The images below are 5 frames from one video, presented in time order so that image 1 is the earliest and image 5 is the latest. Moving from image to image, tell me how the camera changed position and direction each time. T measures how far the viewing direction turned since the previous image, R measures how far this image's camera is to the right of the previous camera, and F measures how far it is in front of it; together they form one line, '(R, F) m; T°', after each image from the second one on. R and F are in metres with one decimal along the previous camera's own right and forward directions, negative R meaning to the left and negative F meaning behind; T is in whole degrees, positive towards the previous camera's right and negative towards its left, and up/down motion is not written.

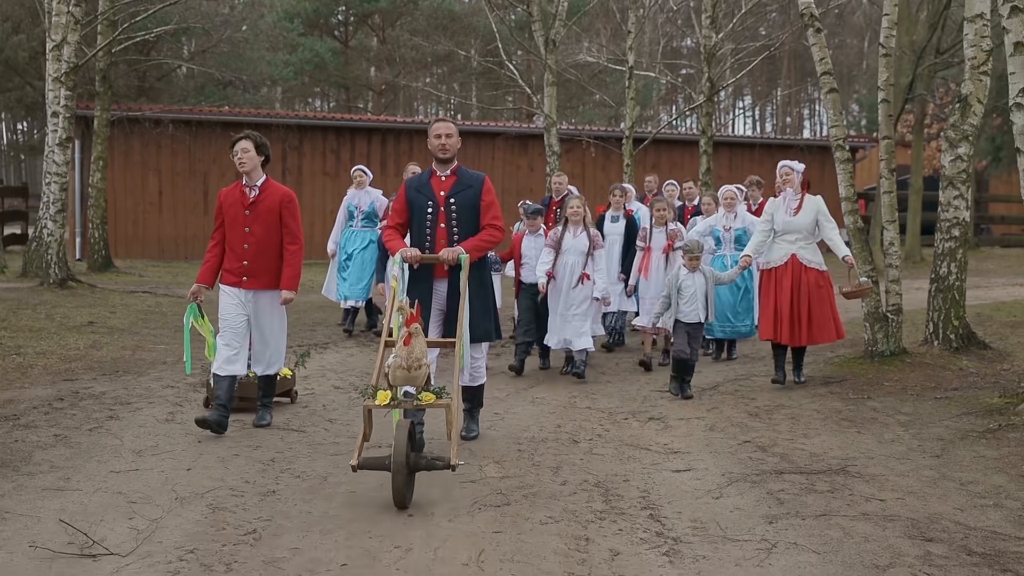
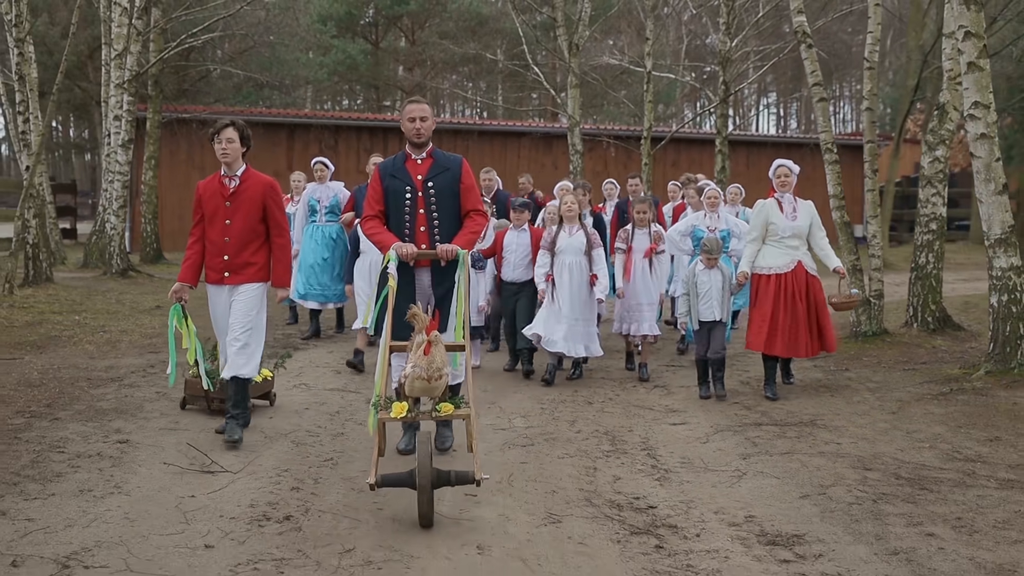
(0.0, -1.1) m; -1°
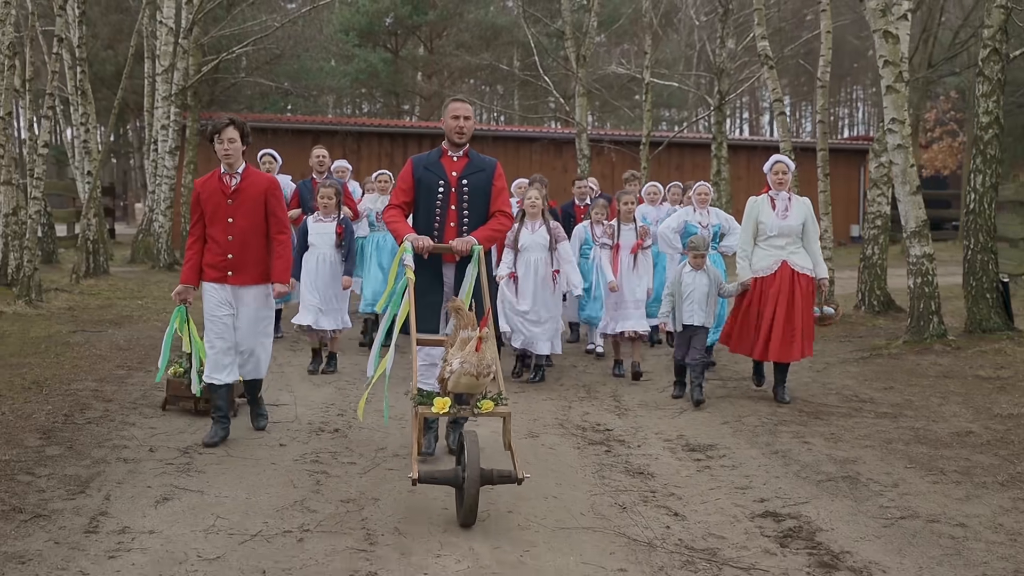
(+0.2, -1.6) m; -1°
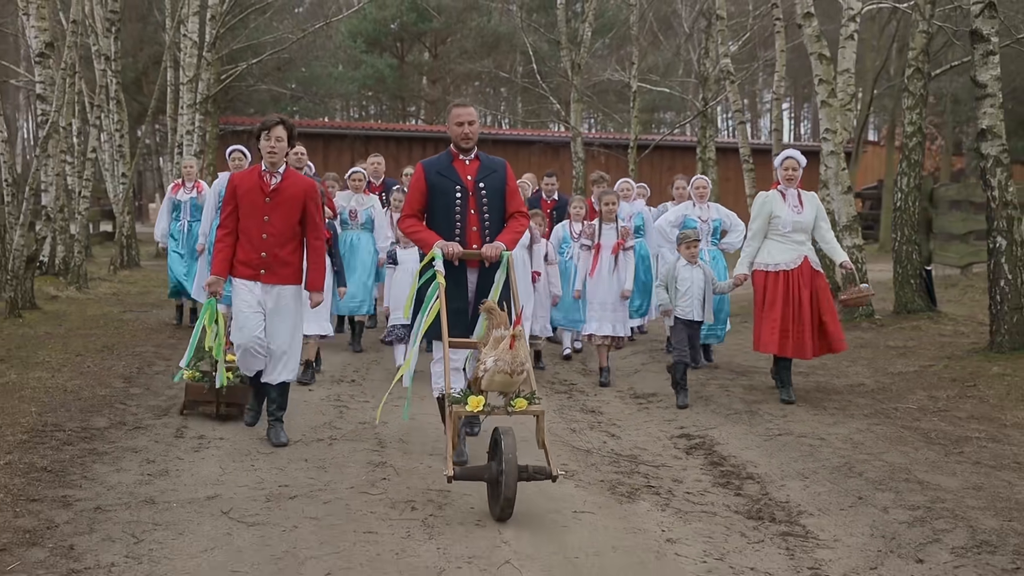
(+0.2, -1.5) m; 0°
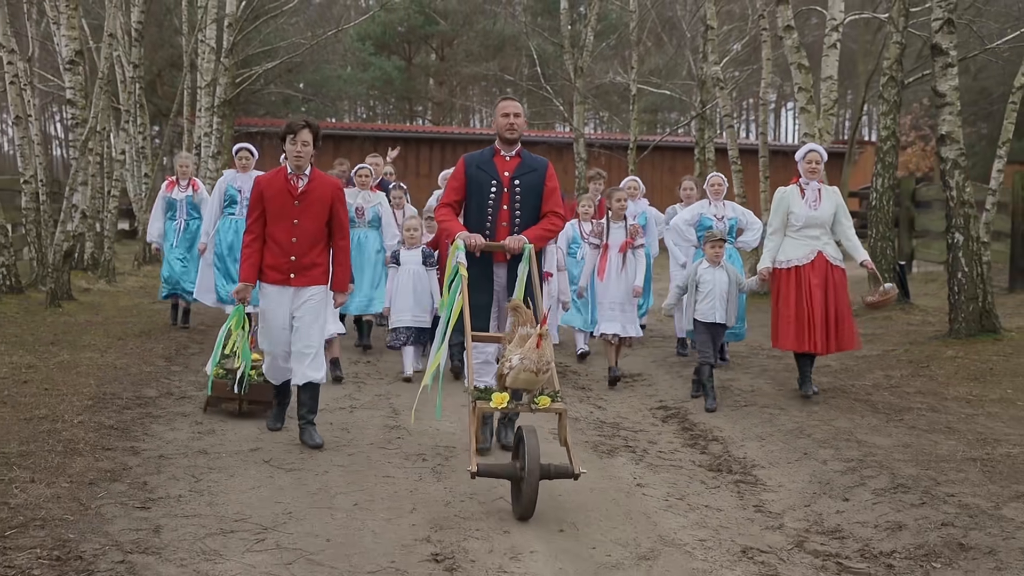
(+0.1, -0.8) m; 0°
